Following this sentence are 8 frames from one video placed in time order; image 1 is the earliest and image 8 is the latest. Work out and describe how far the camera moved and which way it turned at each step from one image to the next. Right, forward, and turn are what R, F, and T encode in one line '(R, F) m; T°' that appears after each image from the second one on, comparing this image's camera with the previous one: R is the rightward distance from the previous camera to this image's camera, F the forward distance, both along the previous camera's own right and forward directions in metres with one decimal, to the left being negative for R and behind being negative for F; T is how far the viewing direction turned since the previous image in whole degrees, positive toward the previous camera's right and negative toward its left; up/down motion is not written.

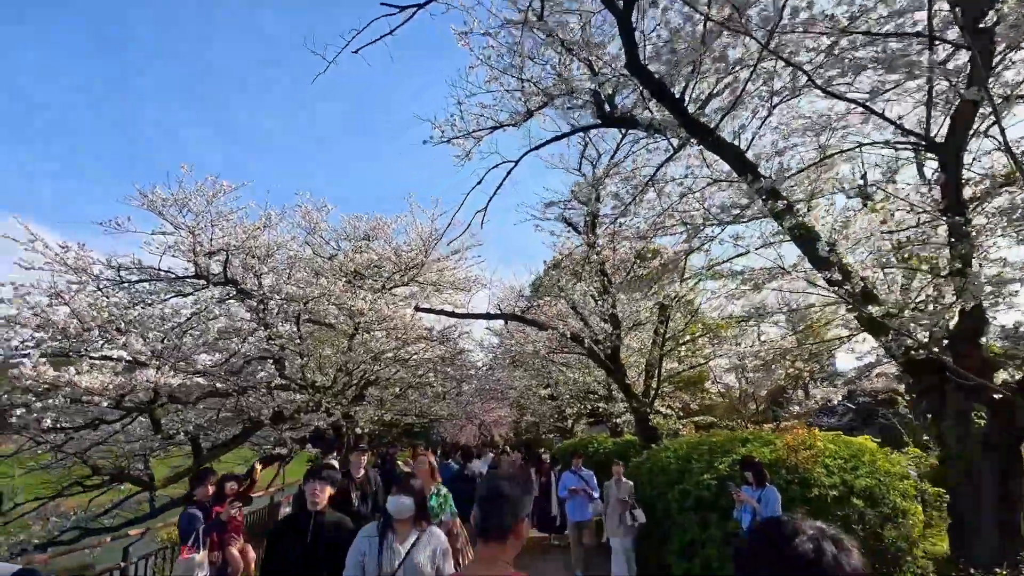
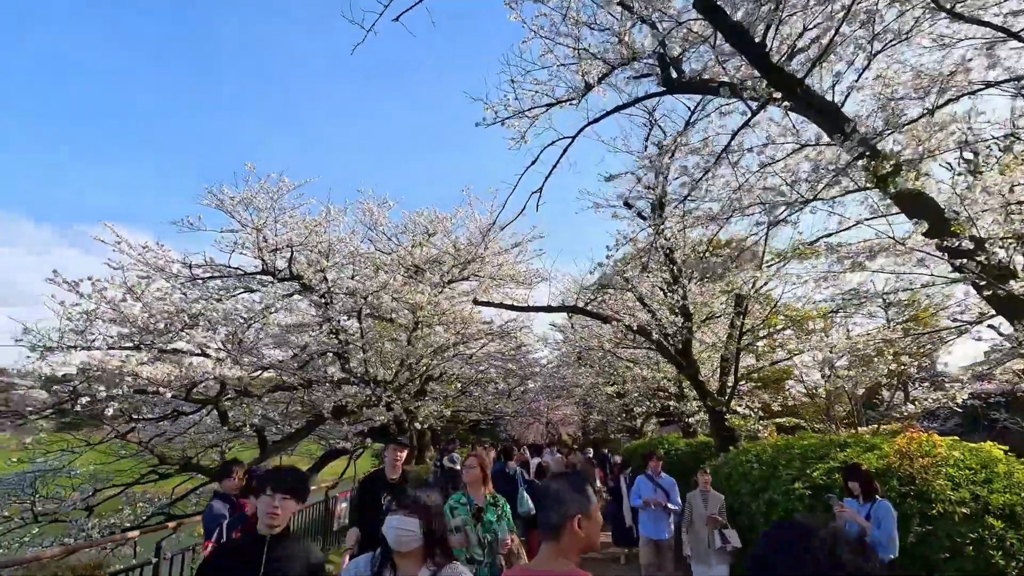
(+0.1, +0.4) m; -7°
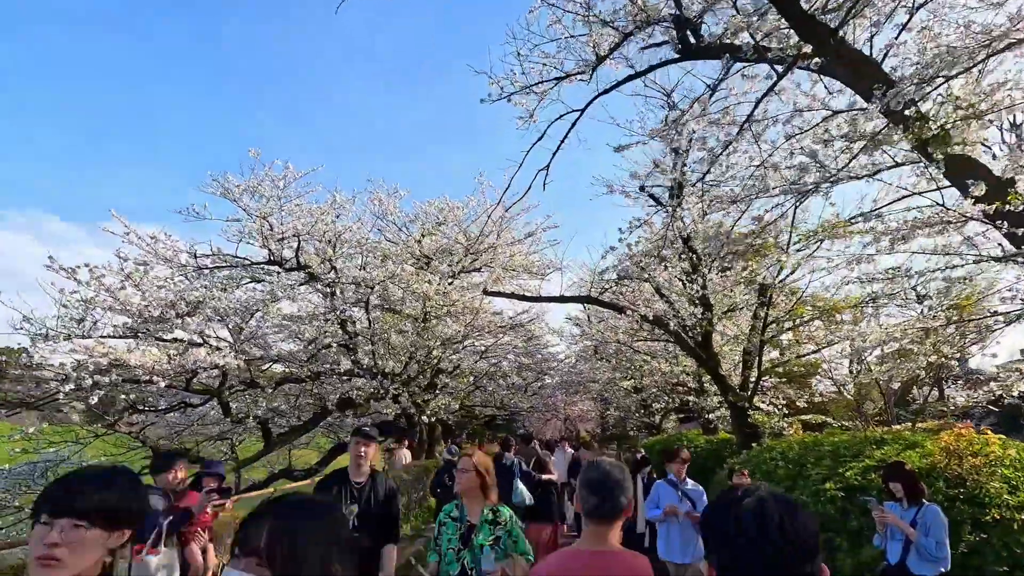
(+0.1, +0.3) m; -2°
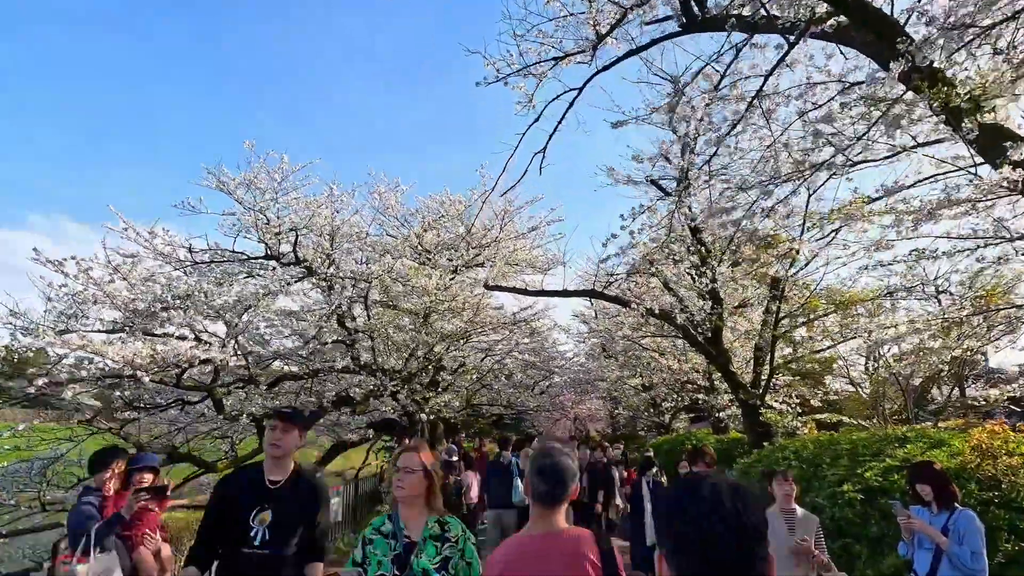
(+0.1, +0.2) m; -1°
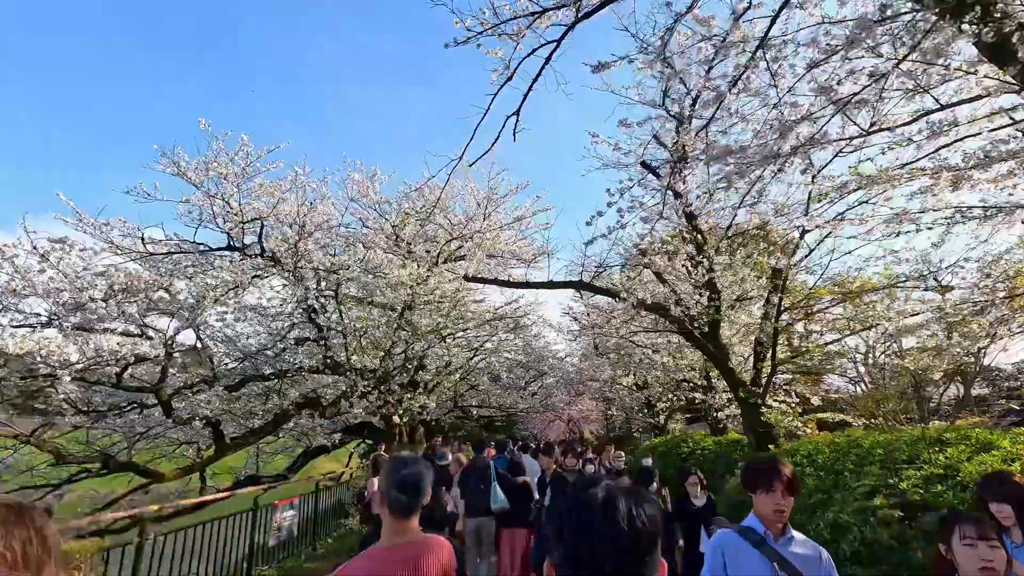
(+0.2, +0.6) m; +1°
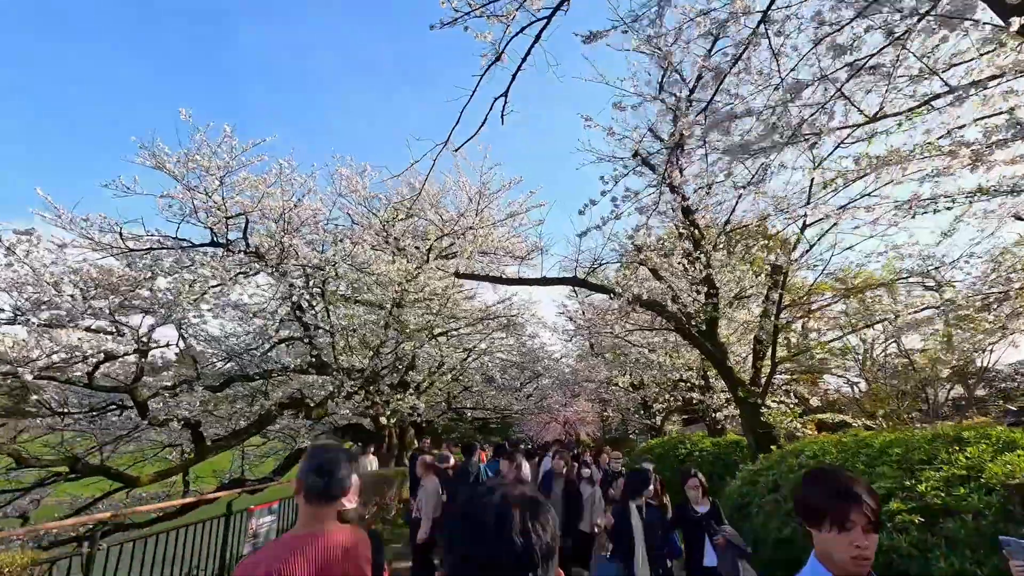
(+0.1, +0.2) m; 0°
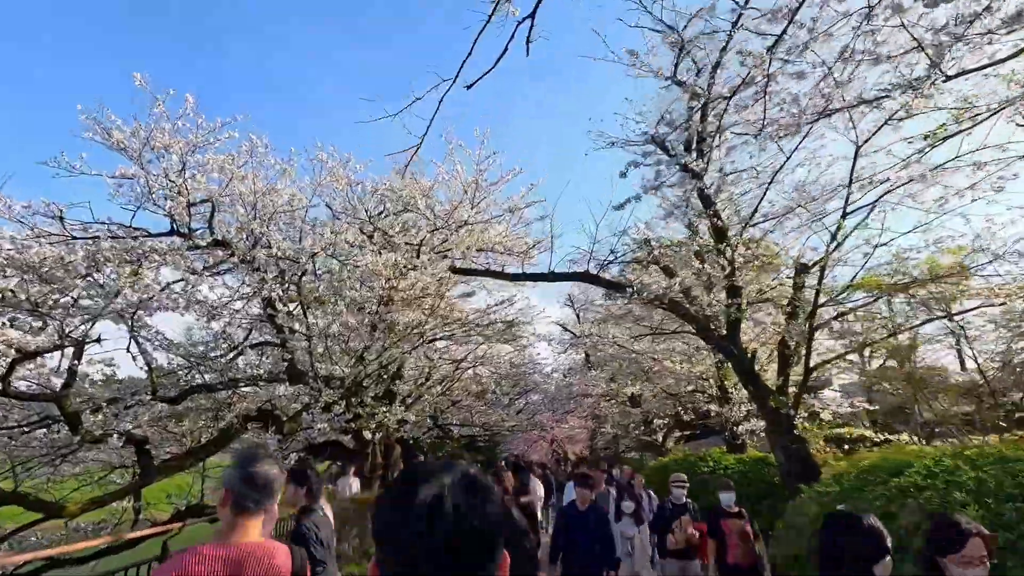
(-0.3, +0.8) m; +2°
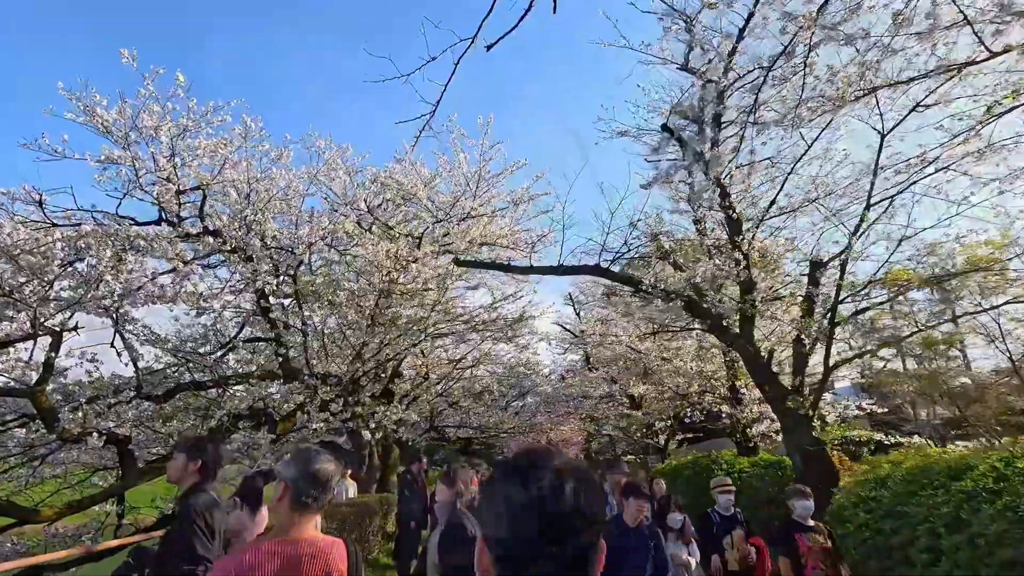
(-0.2, +0.3) m; +1°
